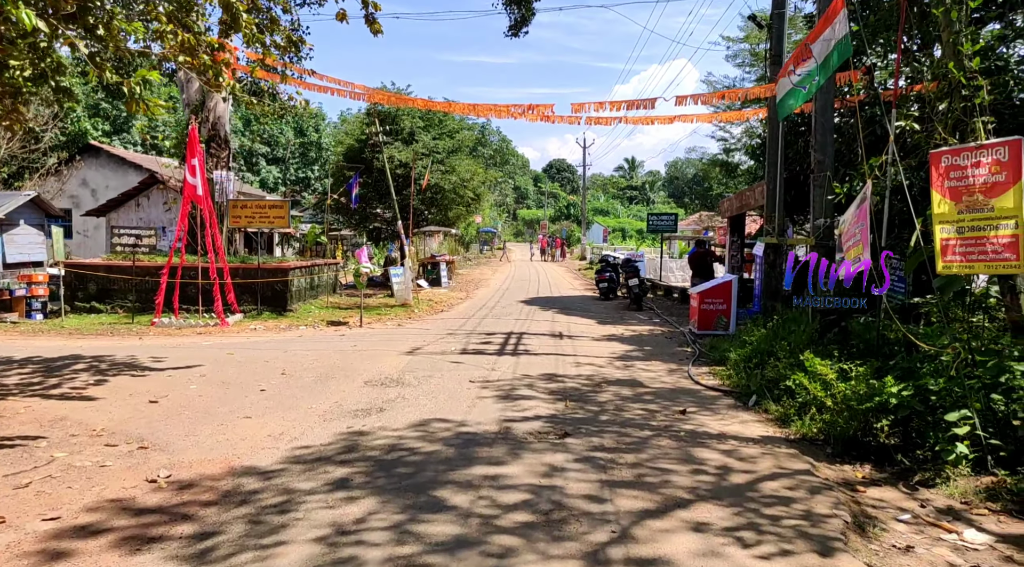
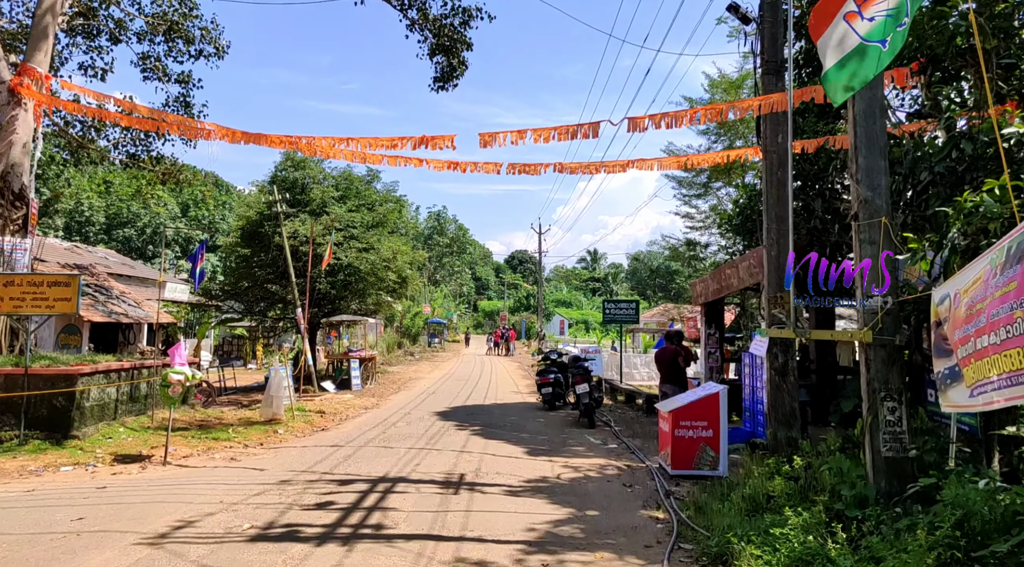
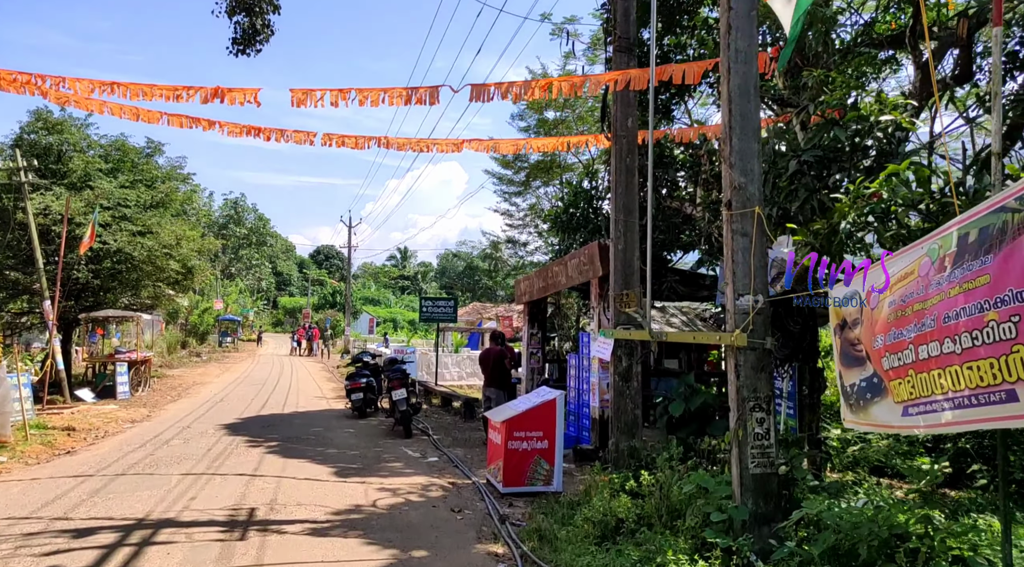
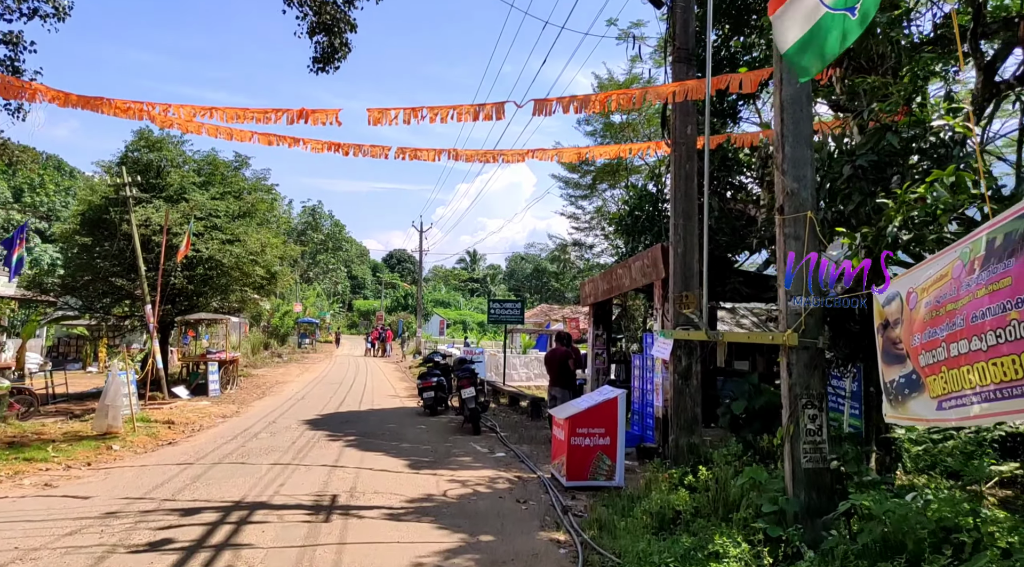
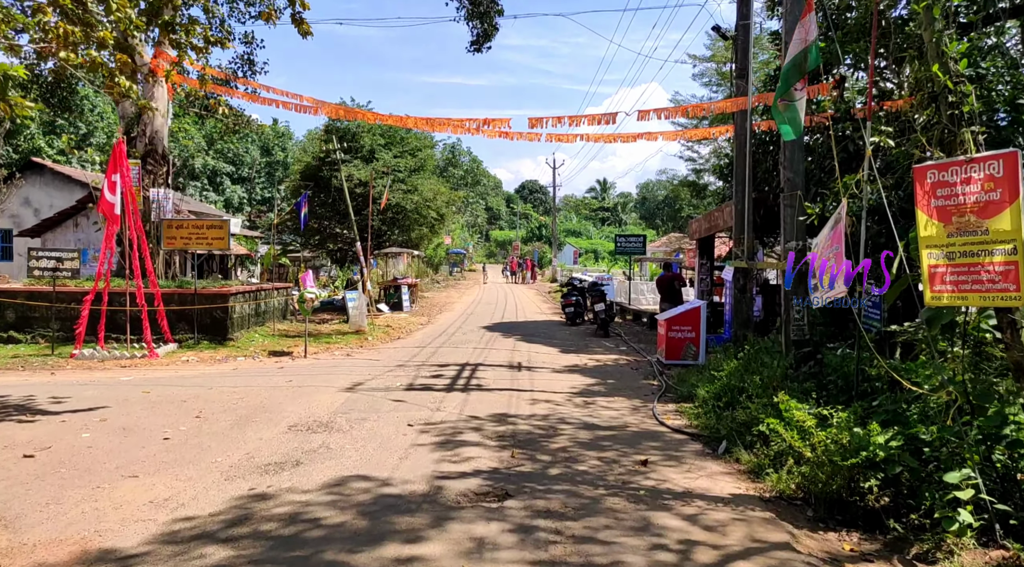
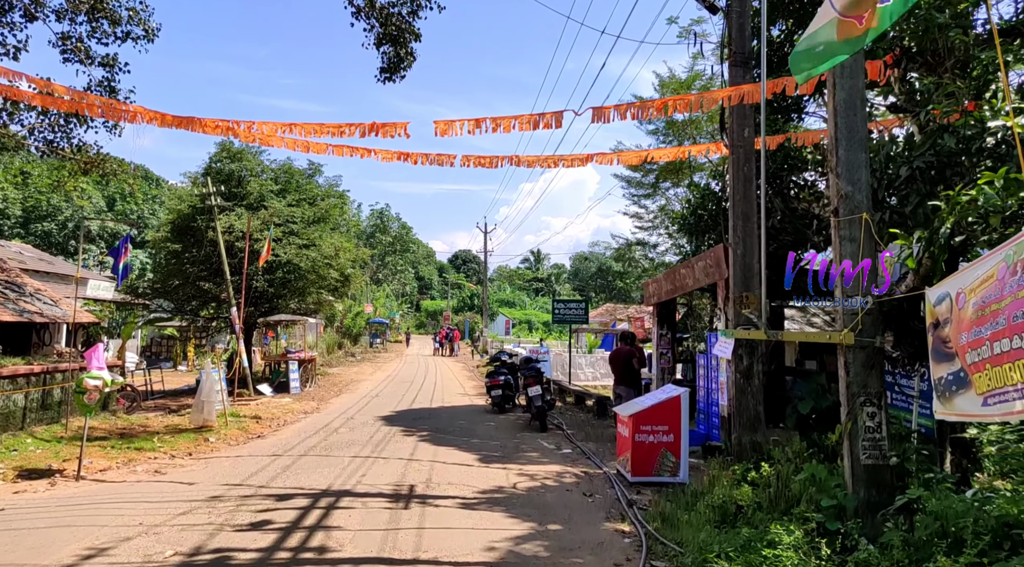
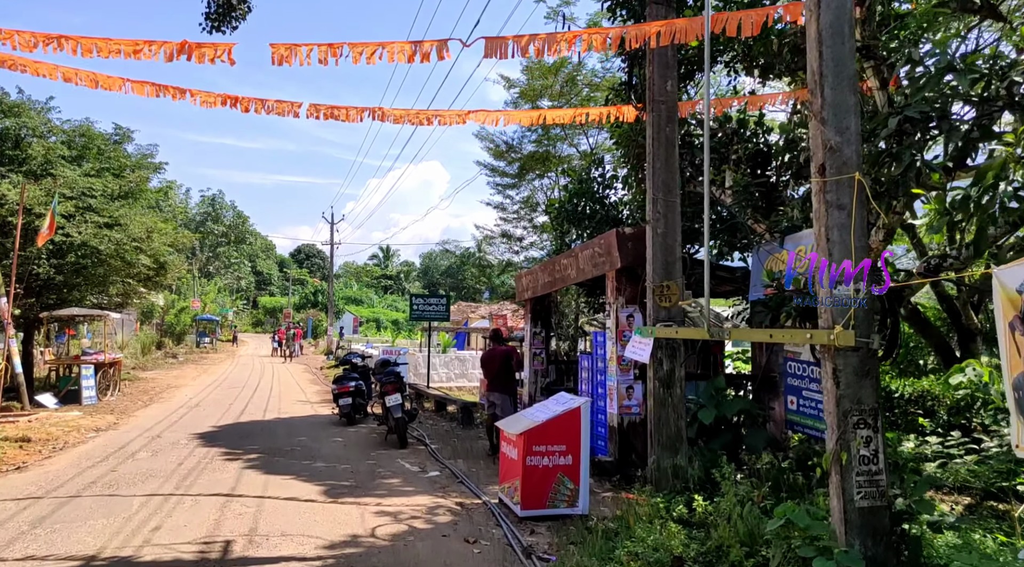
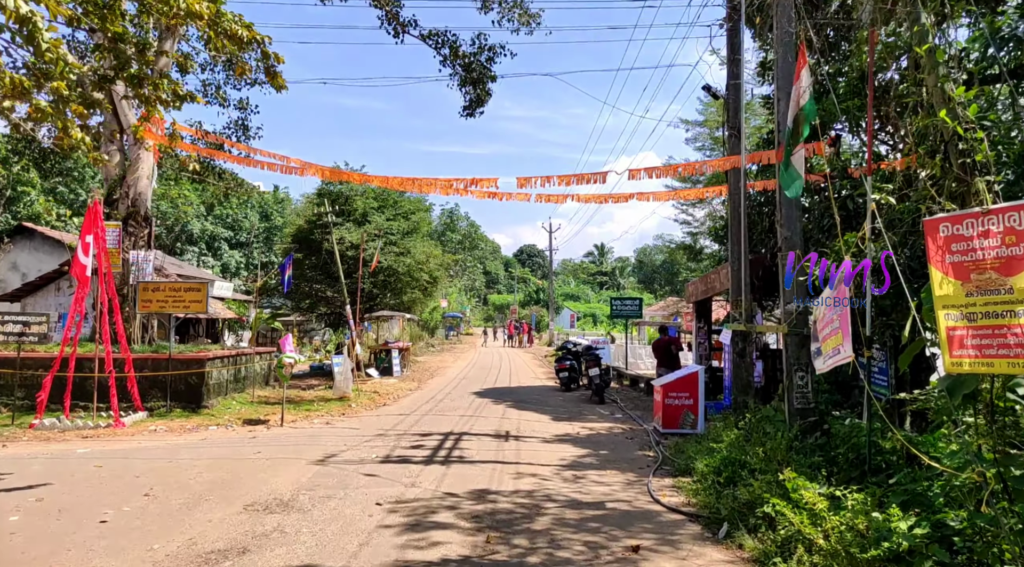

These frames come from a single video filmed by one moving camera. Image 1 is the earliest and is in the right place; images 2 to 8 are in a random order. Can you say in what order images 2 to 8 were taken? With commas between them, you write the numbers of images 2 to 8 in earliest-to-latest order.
5, 8, 2, 6, 4, 3, 7
